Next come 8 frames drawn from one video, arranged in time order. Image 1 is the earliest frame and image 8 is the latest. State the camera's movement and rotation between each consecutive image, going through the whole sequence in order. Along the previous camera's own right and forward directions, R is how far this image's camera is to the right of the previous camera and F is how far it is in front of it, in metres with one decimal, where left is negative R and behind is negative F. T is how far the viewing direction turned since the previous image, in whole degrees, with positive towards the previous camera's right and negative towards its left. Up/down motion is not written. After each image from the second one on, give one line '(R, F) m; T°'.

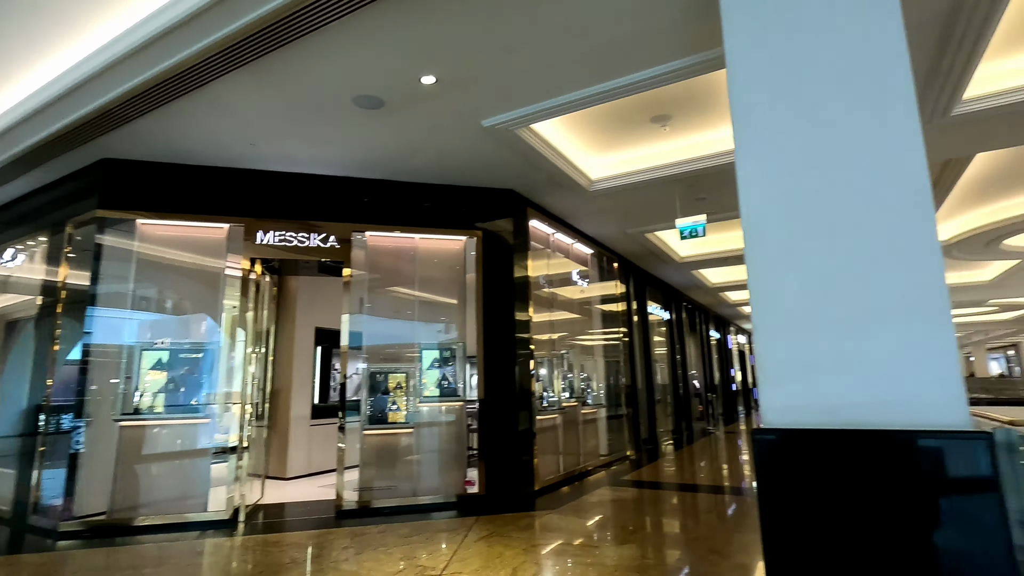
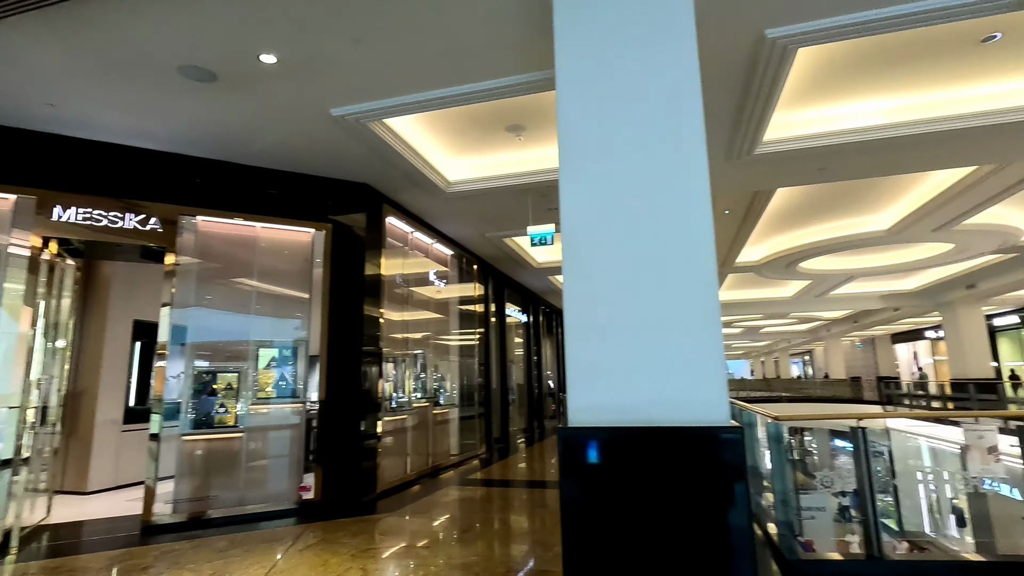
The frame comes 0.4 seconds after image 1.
(+0.2, 0.0) m; +14°
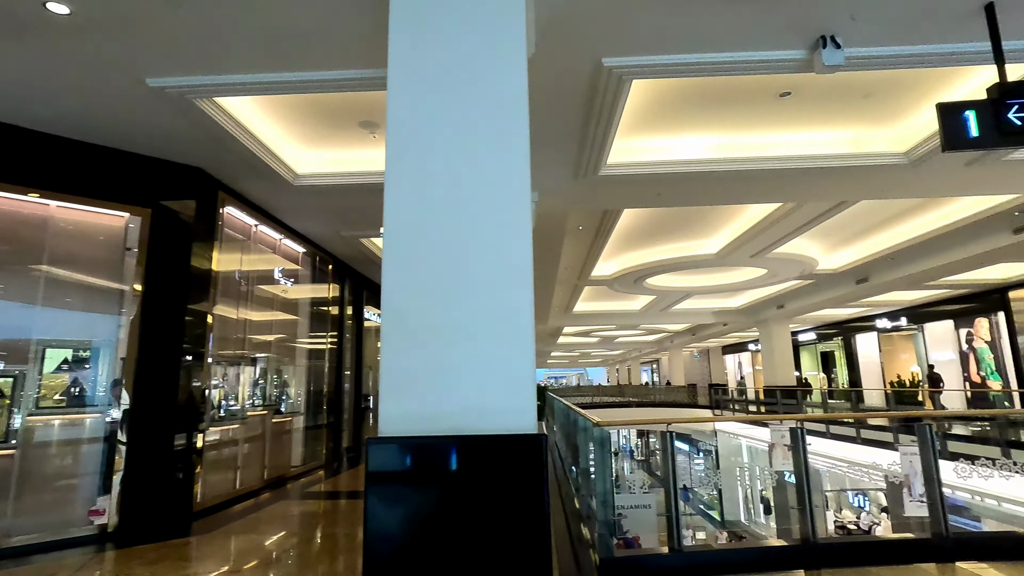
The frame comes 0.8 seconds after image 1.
(+0.2, 0.0) m; +13°
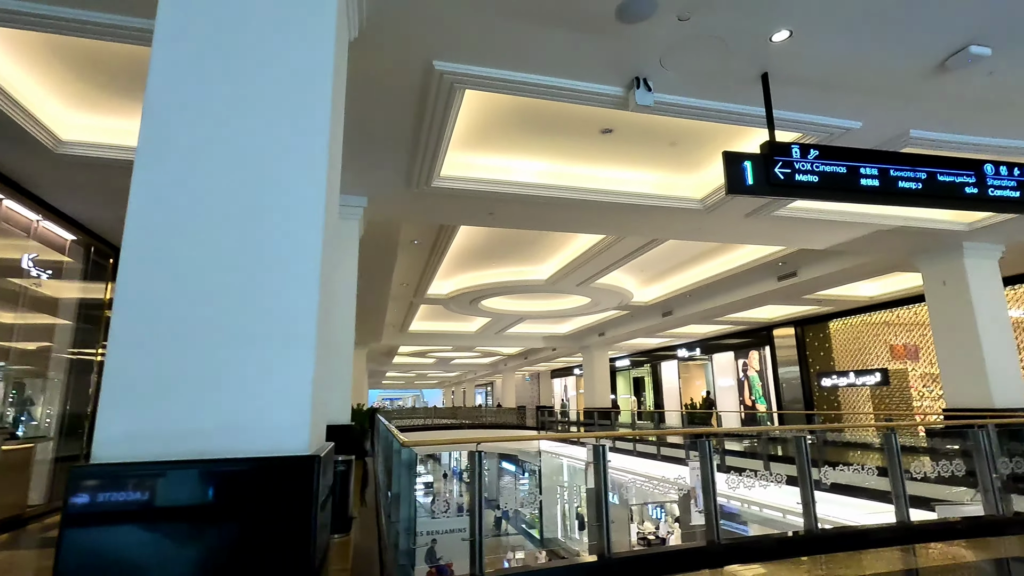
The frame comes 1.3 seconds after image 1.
(+0.2, +0.2) m; +17°
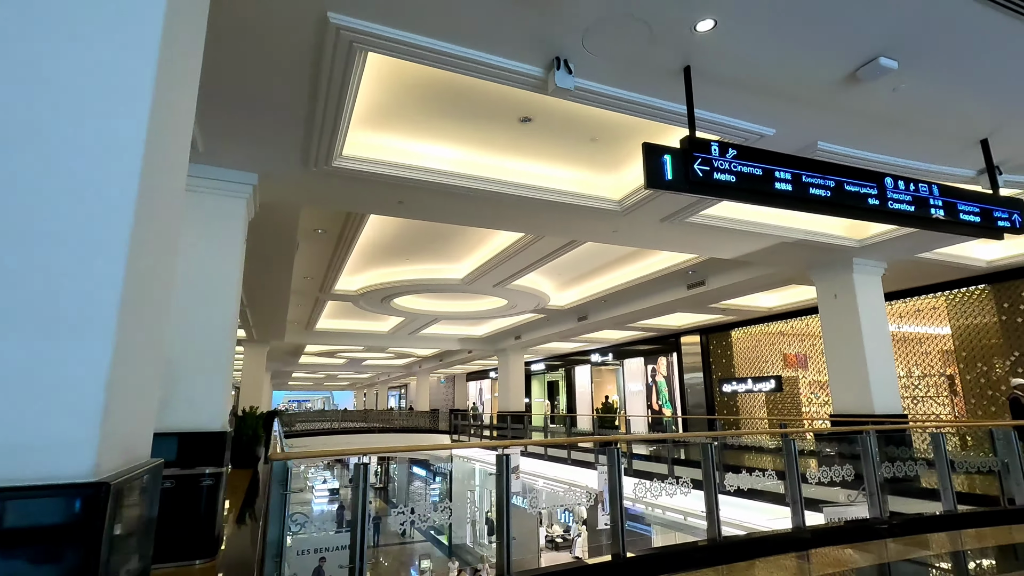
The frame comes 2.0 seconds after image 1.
(+0.1, +0.3) m; +8°
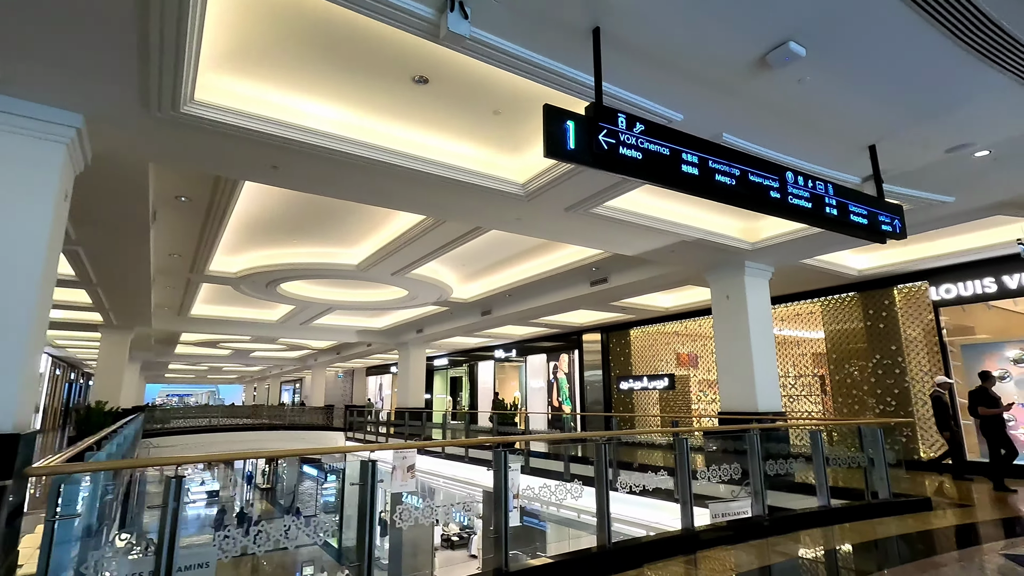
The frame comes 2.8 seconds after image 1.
(+0.2, +0.4) m; +10°
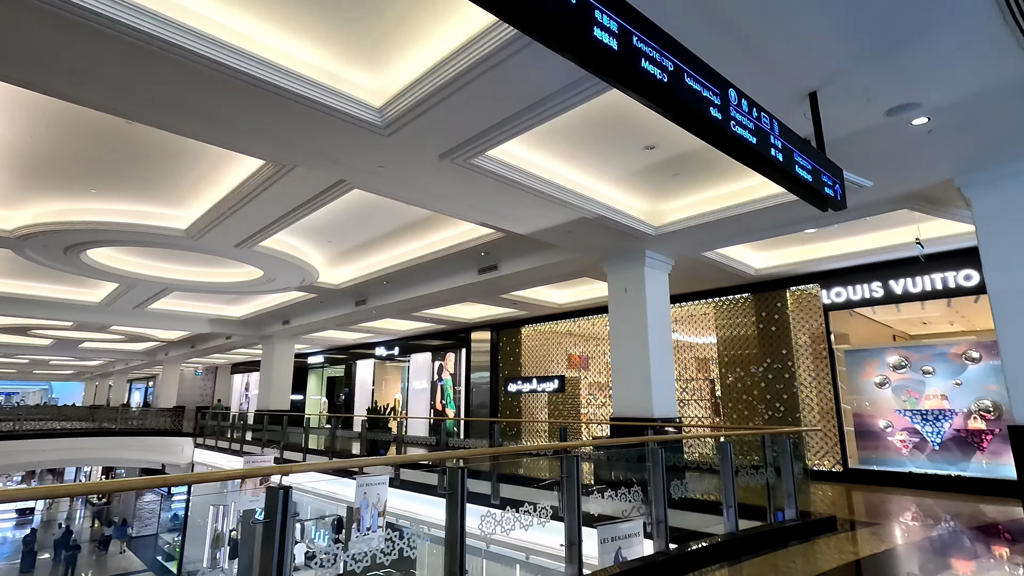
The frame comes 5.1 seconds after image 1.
(+0.3, +1.1) m; +11°
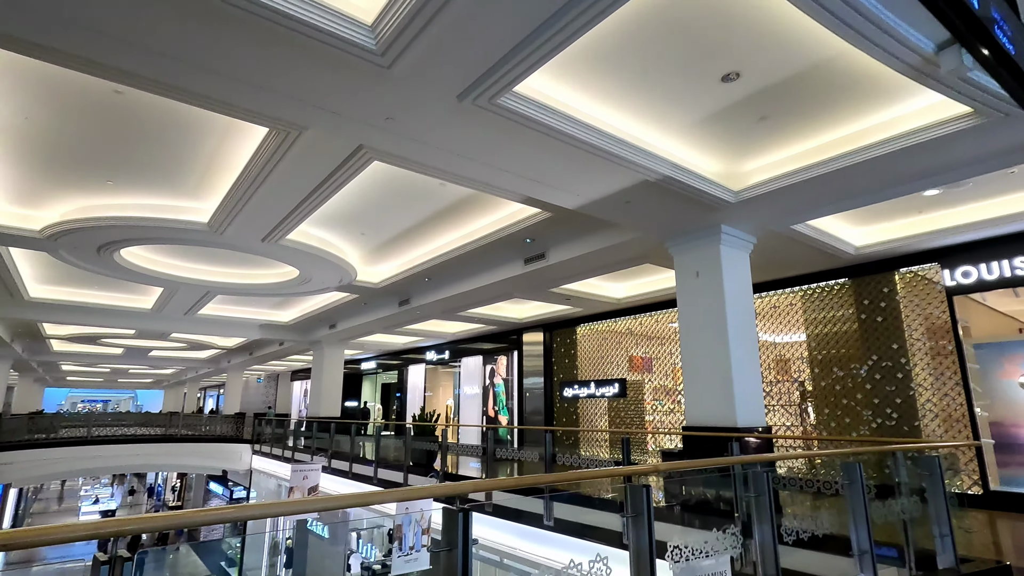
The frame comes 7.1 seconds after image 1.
(+0.1, +0.9) m; -6°
